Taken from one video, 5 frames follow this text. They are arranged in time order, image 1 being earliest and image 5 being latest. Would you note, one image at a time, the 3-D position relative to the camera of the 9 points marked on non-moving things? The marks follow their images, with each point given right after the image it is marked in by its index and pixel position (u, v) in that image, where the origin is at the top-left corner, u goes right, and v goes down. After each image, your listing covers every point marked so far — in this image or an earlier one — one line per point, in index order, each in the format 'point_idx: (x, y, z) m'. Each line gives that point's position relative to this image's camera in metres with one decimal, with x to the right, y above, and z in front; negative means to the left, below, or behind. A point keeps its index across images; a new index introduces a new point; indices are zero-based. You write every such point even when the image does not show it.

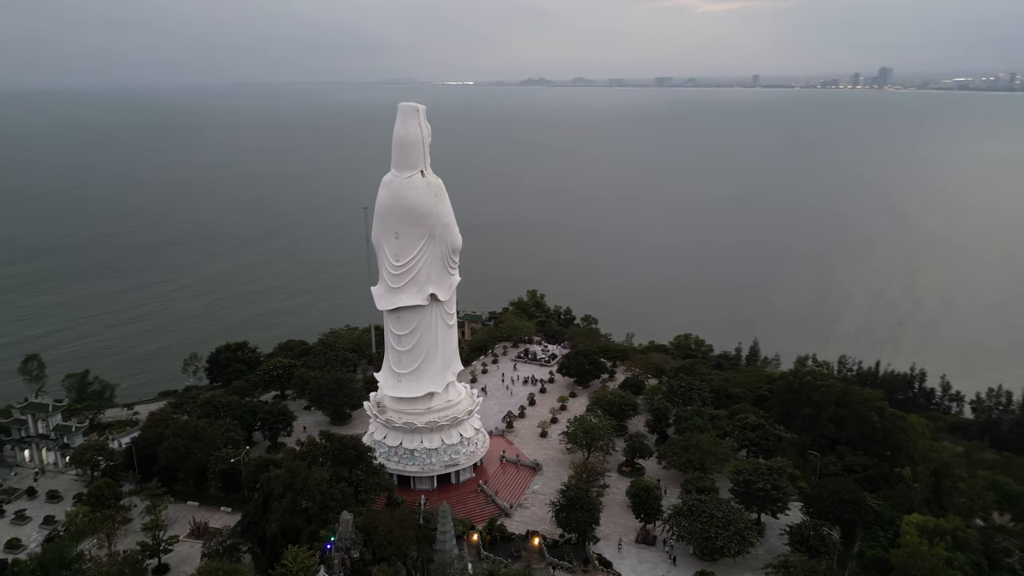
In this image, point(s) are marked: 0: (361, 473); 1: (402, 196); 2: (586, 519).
0: (-4.0, -4.9, +17.6) m
1: (-3.3, +2.7, +20.0) m
2: (+2.0, -6.3, +18.2) m
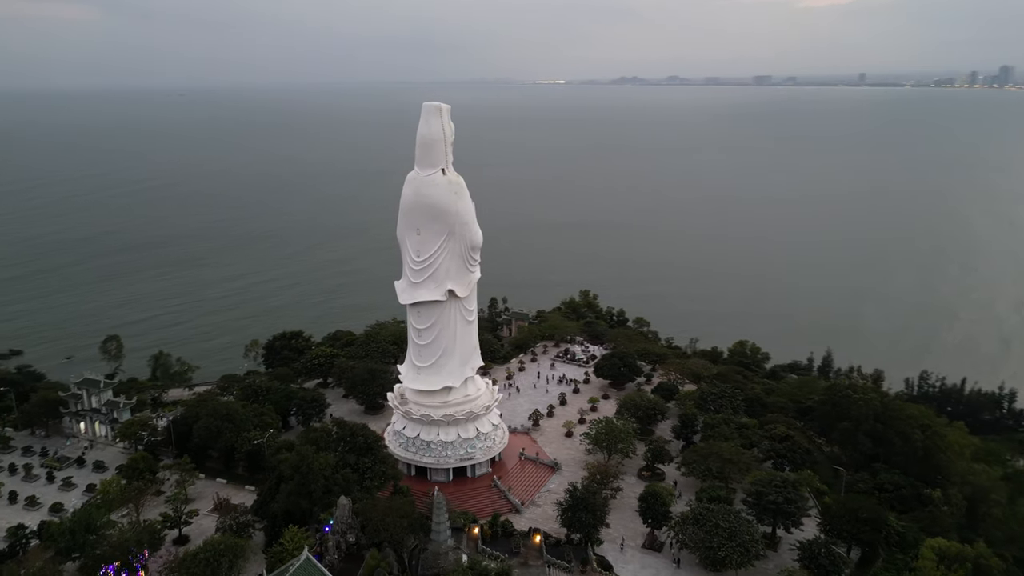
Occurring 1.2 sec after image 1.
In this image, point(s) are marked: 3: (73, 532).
0: (-3.9, -4.7, +18.2) m
1: (-2.7, +2.9, +20.4) m
2: (+2.1, -6.3, +18.1) m
3: (-10.9, -6.0, +16.5) m
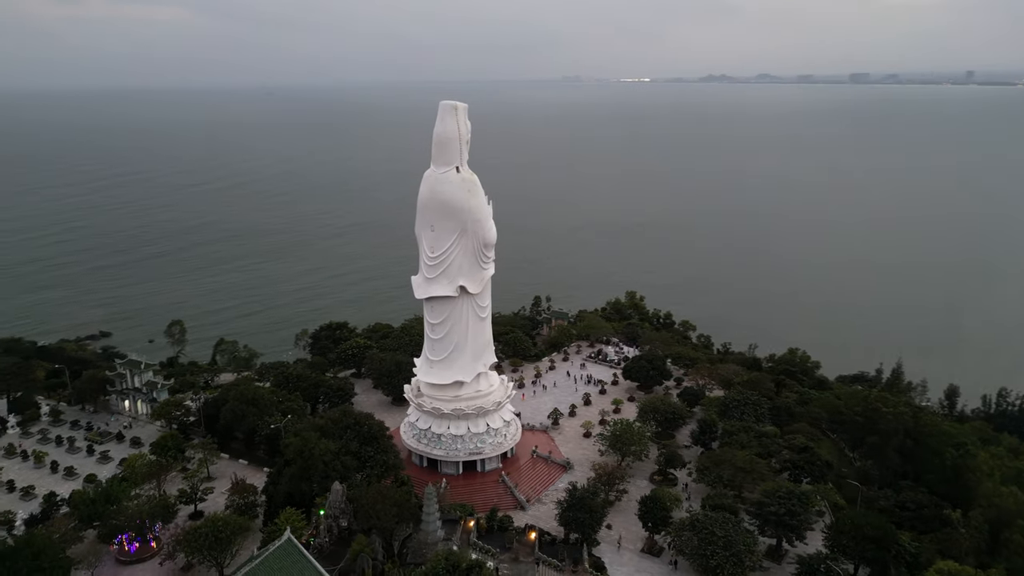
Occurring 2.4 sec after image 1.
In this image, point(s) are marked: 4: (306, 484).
0: (-3.9, -4.5, +18.7) m
1: (-2.3, +3.0, +20.7) m
2: (+2.0, -6.3, +18.0) m
3: (-11.1, -5.6, +17.7) m
4: (-5.3, -5.0, +17.2) m
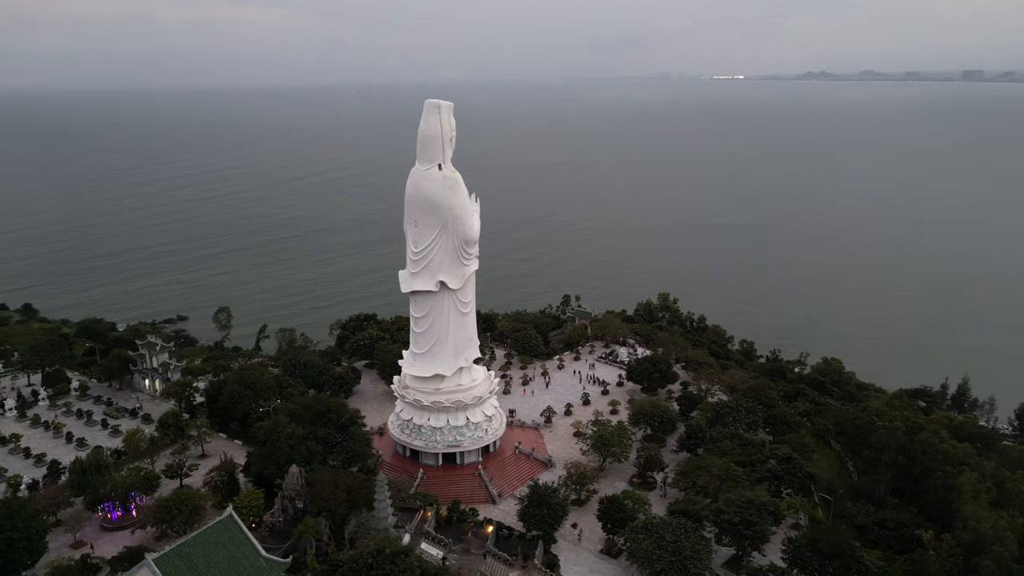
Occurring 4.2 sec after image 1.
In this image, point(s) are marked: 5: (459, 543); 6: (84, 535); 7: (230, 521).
0: (-5.0, -4.3, +19.3) m
1: (-2.9, +3.2, +21.2) m
2: (+0.8, -6.2, +18.1) m
3: (-12.2, -5.2, +19.0) m
4: (-6.5, -4.8, +18.0) m
5: (-1.3, -6.9, +17.9) m
6: (-11.8, -6.8, +18.3) m
7: (-6.0, -5.0, +14.3) m
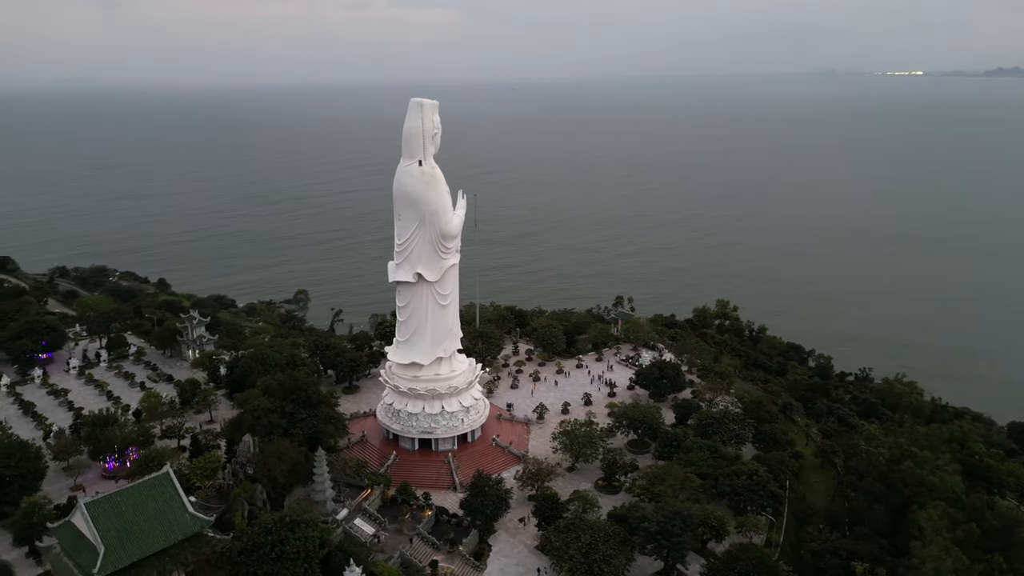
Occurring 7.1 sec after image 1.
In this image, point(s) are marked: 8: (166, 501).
0: (-6.4, -3.9, +20.7) m
1: (-3.7, +3.5, +22.2) m
2: (-1.0, -6.1, +18.6) m
3: (-13.6, -4.4, +21.6) m
4: (-8.1, -4.3, +19.7) m
5: (-3.2, -6.6, +18.8) m
6: (-13.4, -6.0, +20.9) m
7: (-8.2, -4.5, +15.9) m
8: (-8.1, -5.0, +15.5) m
